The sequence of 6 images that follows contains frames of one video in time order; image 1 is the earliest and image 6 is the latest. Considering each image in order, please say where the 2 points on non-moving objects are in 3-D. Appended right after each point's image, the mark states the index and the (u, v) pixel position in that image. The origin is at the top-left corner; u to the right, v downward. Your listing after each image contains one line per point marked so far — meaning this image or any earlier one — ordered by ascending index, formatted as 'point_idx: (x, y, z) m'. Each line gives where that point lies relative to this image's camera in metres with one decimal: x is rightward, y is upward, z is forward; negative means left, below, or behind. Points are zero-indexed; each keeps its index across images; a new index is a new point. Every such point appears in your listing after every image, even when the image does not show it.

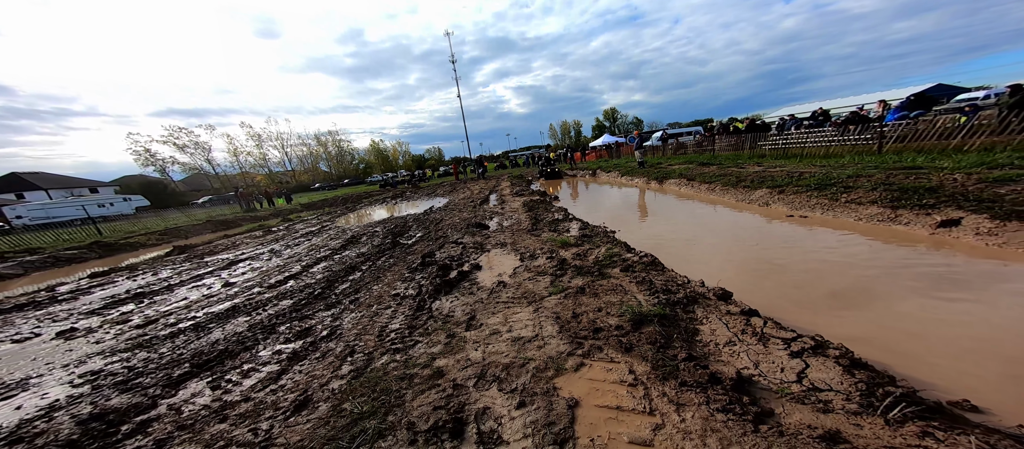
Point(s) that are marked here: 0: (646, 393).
0: (+1.0, -1.1, +2.5) m
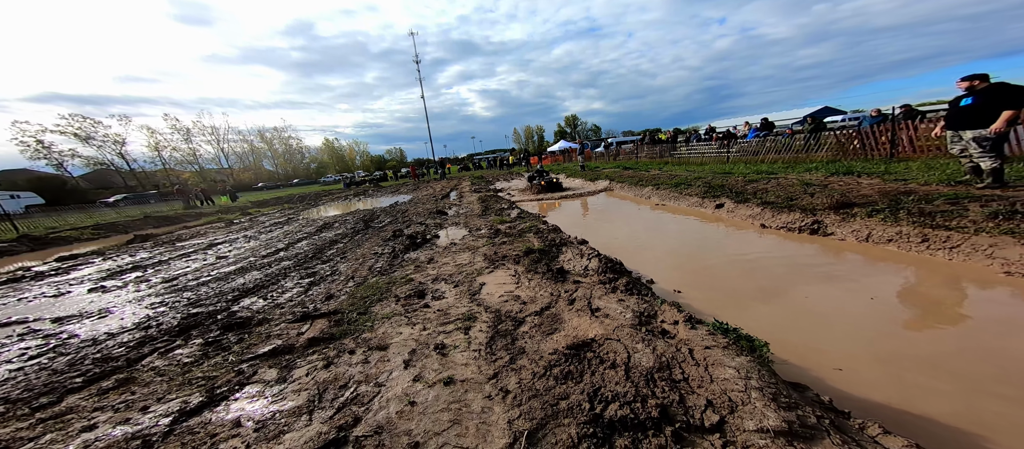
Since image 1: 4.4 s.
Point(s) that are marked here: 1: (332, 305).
0: (+0.1, -0.7, +4.9) m
1: (-2.5, -1.1, +4.7) m
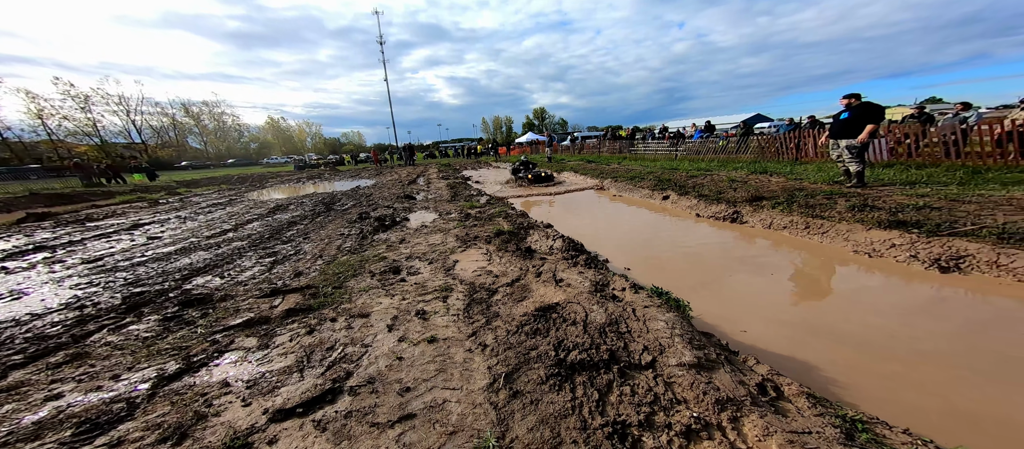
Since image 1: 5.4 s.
0: (-0.4, -0.5, +5.4) m
1: (-2.9, -0.8, +4.8) m
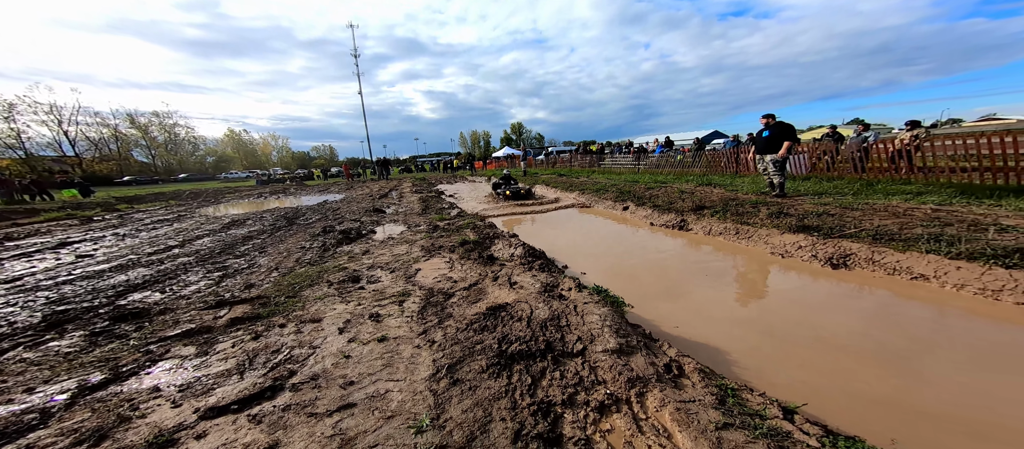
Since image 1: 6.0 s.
0: (-1.0, -0.6, +5.5) m
1: (-3.5, -0.9, +4.8) m
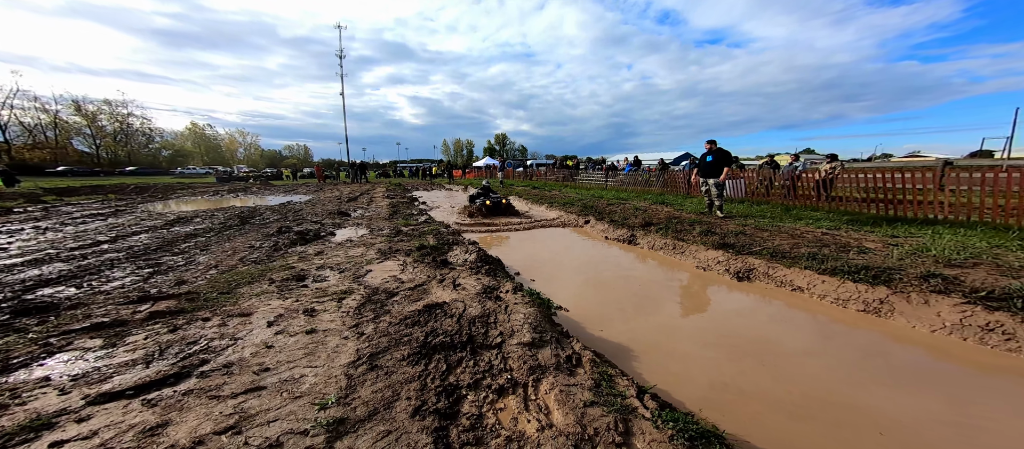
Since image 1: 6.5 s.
0: (-1.8, -0.6, +5.5) m
1: (-4.2, -0.8, +4.5) m
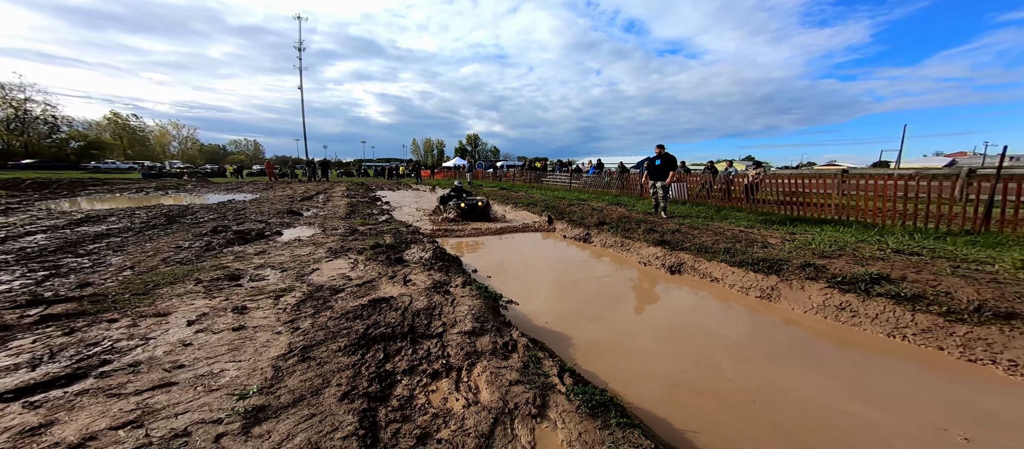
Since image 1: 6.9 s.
0: (-2.5, -0.6, +5.3) m
1: (-4.8, -0.8, +4.1) m
